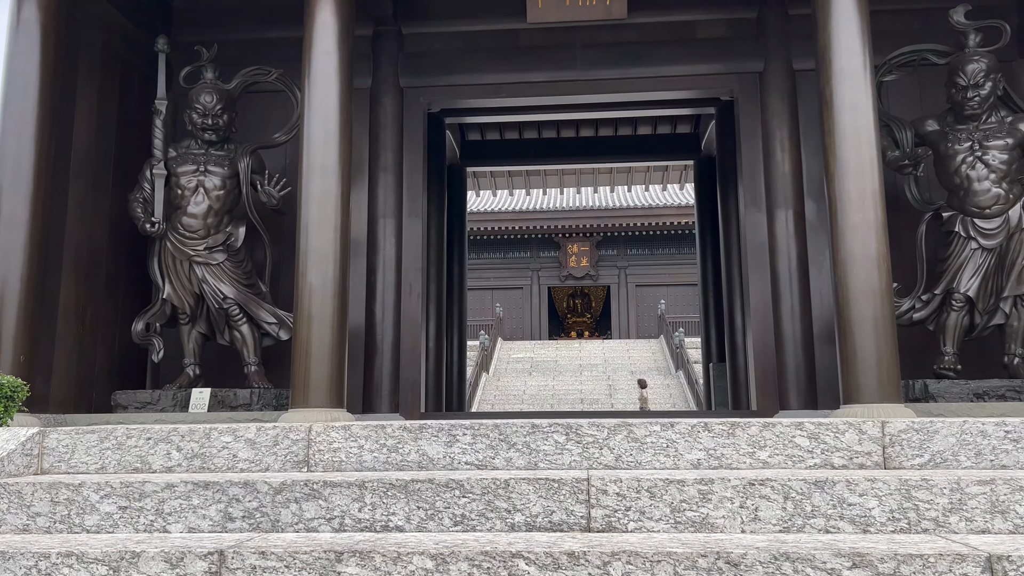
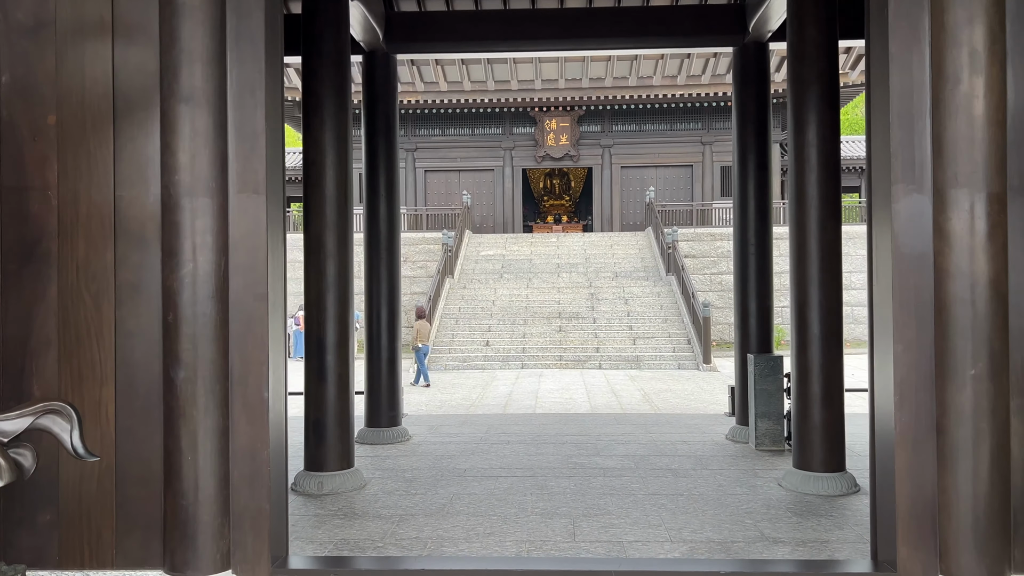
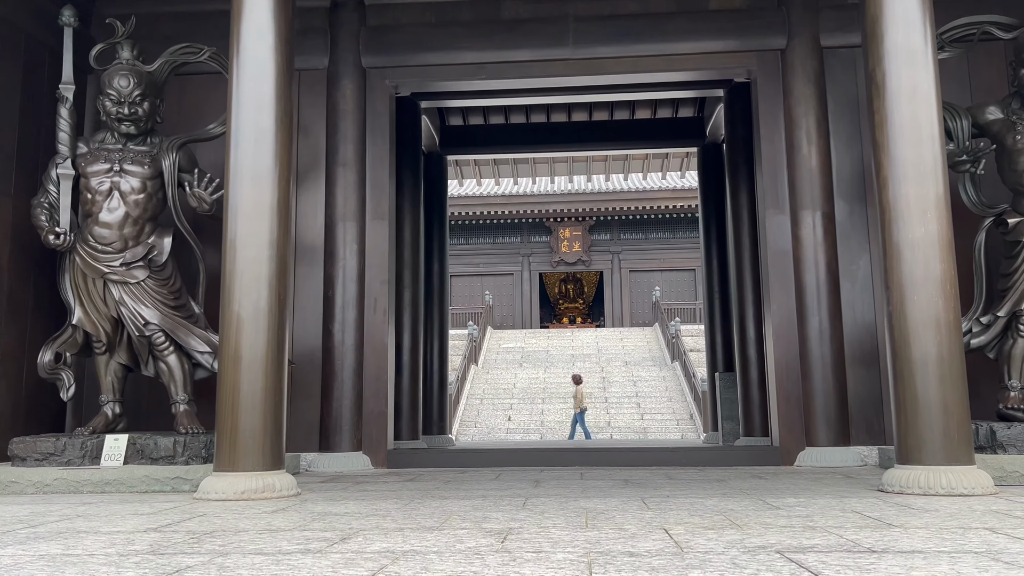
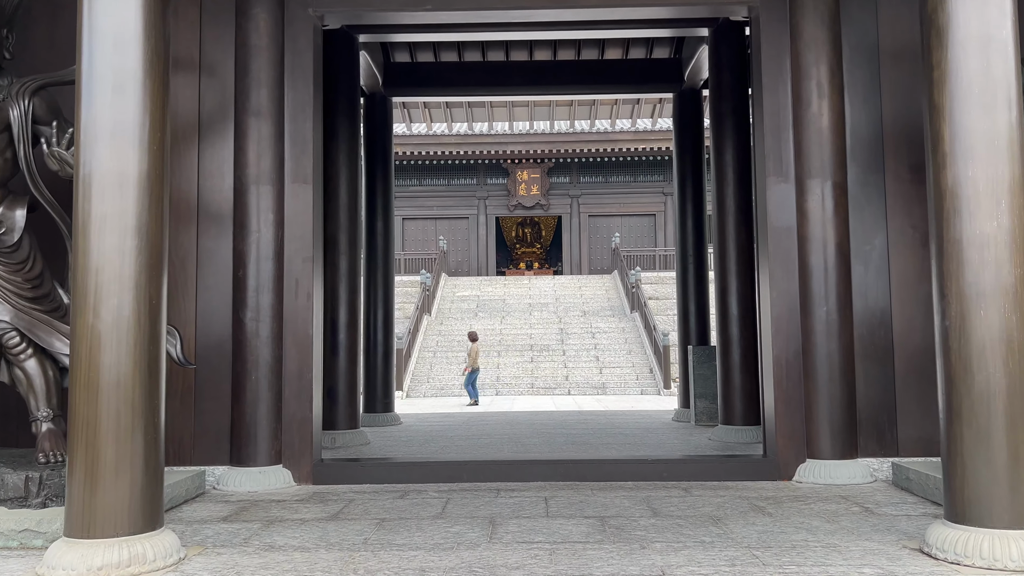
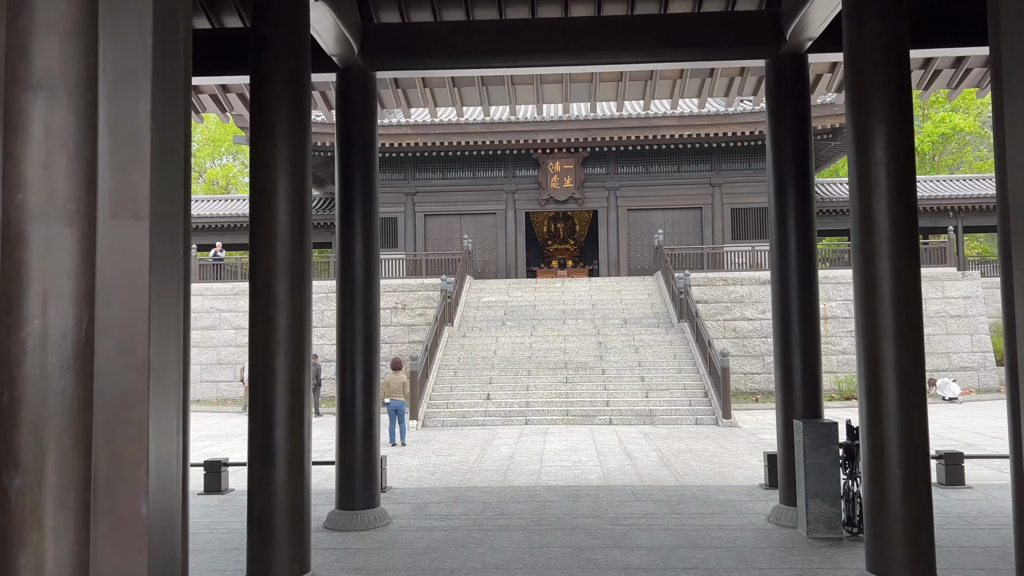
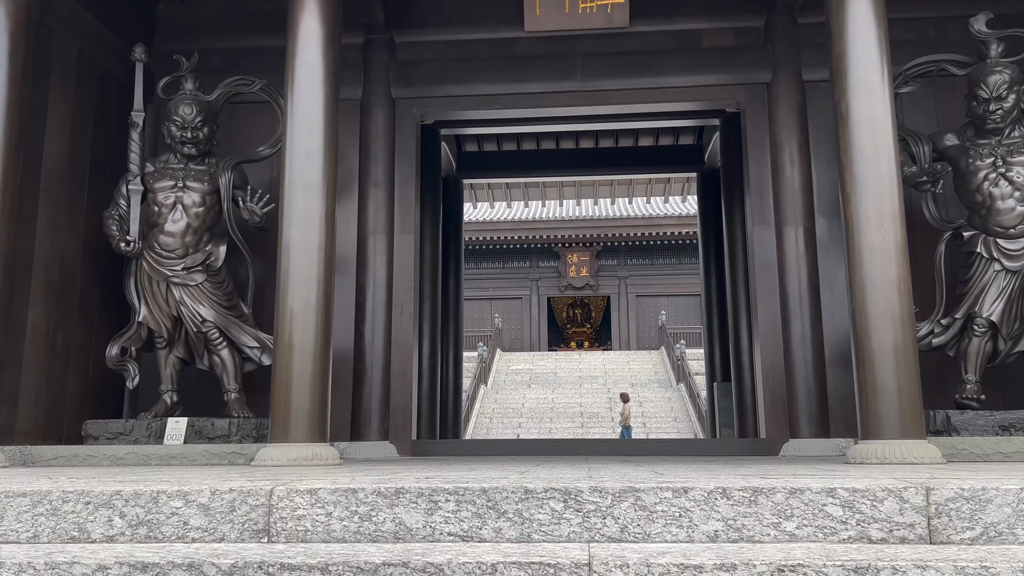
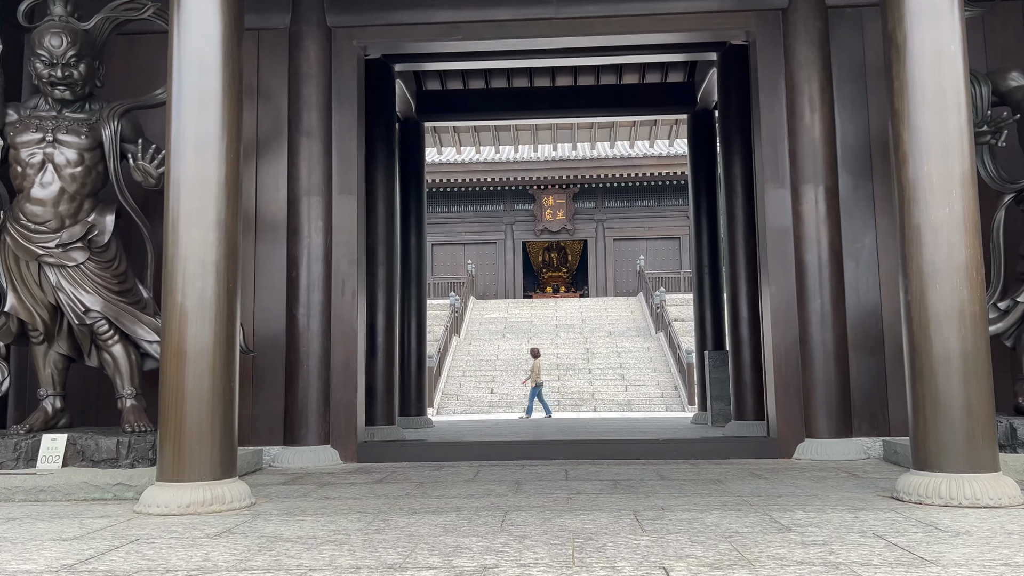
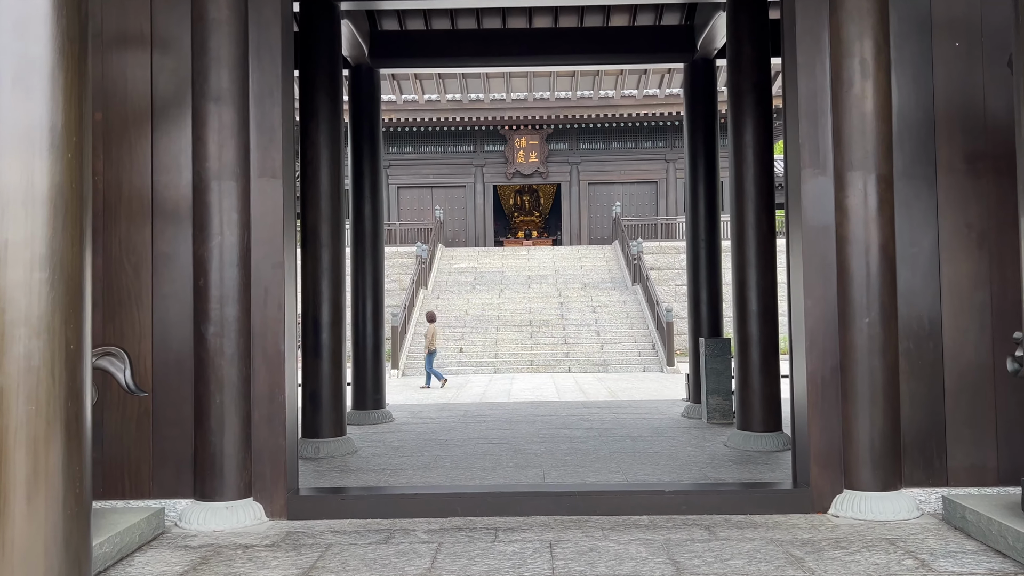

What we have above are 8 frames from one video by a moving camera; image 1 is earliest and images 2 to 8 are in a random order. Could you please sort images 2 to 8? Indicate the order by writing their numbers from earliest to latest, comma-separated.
6, 3, 7, 4, 8, 2, 5
